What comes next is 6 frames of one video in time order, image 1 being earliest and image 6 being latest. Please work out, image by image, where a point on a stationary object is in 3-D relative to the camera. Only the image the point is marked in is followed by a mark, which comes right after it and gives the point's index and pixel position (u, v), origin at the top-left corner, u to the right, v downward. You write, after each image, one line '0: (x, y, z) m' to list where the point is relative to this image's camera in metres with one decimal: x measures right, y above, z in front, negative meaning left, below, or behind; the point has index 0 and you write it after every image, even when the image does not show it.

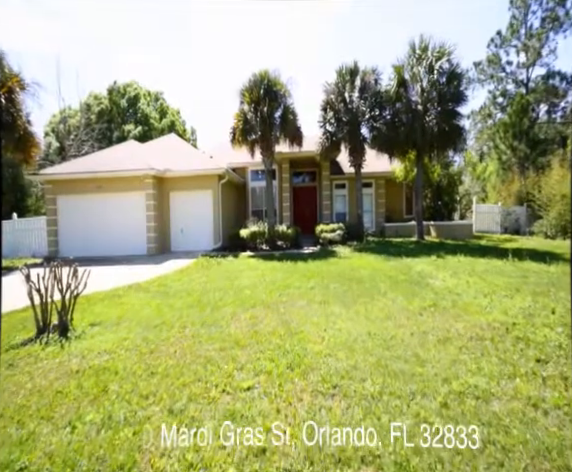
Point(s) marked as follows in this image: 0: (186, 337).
0: (-1.1, -1.2, +3.9) m
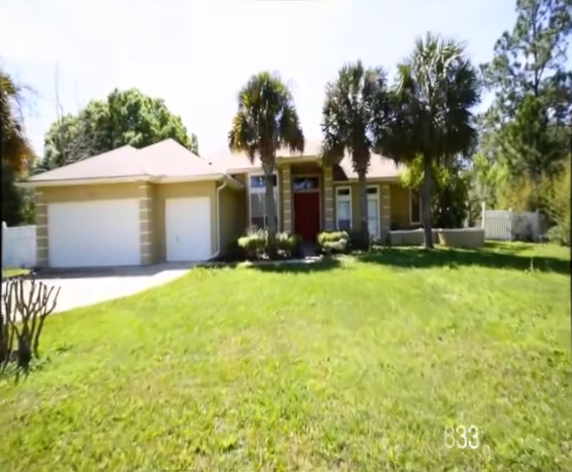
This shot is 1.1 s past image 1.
0: (-1.2, -1.3, +3.3) m
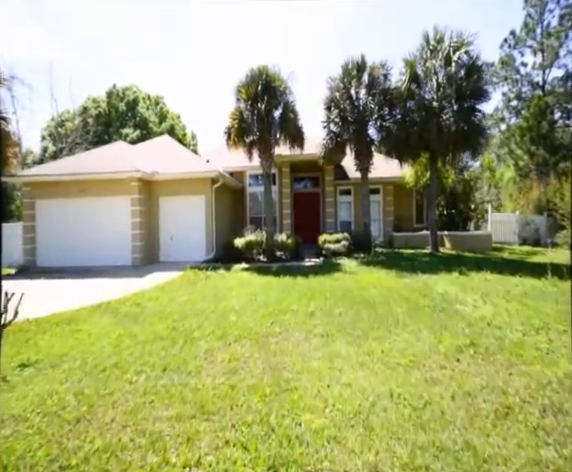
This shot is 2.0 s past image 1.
0: (-1.2, -1.3, +2.8) m
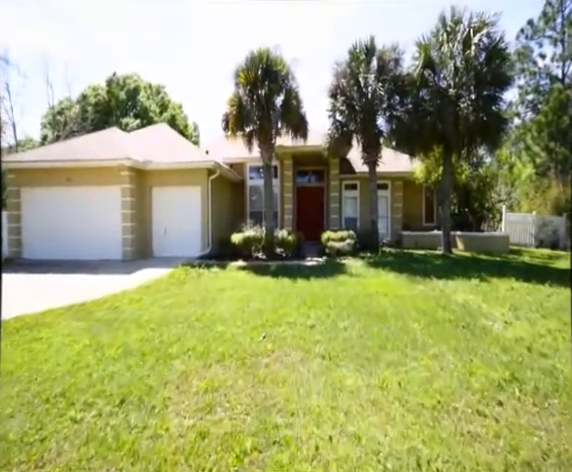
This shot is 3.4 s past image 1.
0: (-1.3, -1.3, +2.1) m
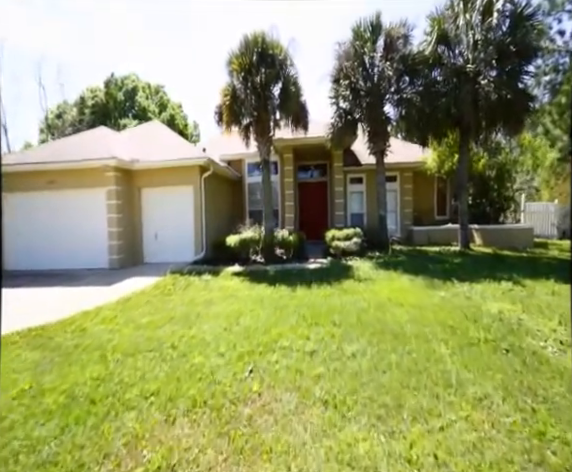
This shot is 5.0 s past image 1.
0: (-1.4, -1.4, +1.3) m
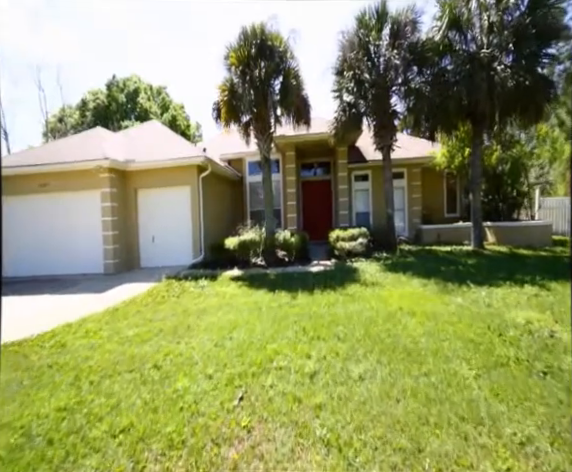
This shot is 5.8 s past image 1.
0: (-1.5, -1.4, +0.9) m
